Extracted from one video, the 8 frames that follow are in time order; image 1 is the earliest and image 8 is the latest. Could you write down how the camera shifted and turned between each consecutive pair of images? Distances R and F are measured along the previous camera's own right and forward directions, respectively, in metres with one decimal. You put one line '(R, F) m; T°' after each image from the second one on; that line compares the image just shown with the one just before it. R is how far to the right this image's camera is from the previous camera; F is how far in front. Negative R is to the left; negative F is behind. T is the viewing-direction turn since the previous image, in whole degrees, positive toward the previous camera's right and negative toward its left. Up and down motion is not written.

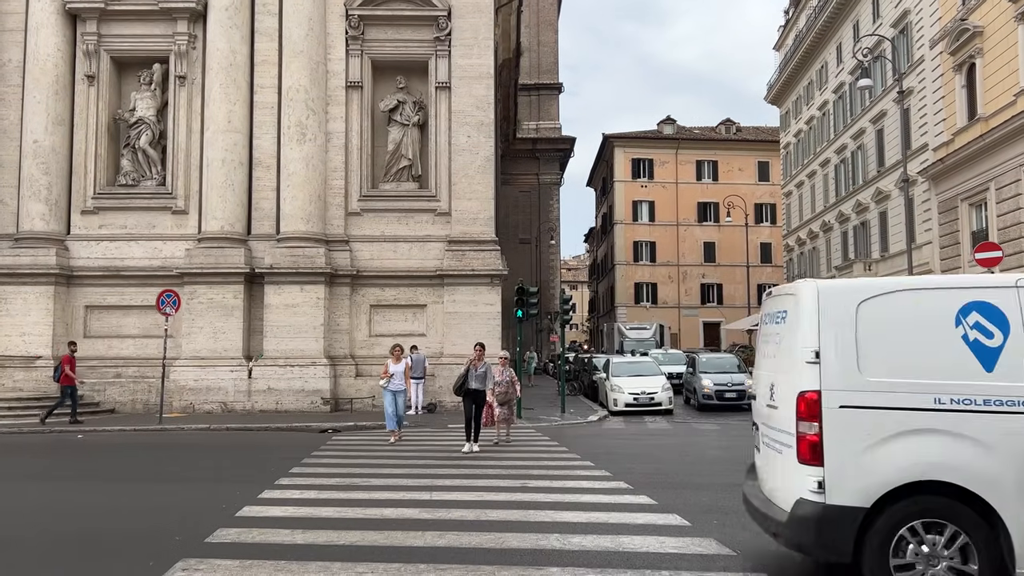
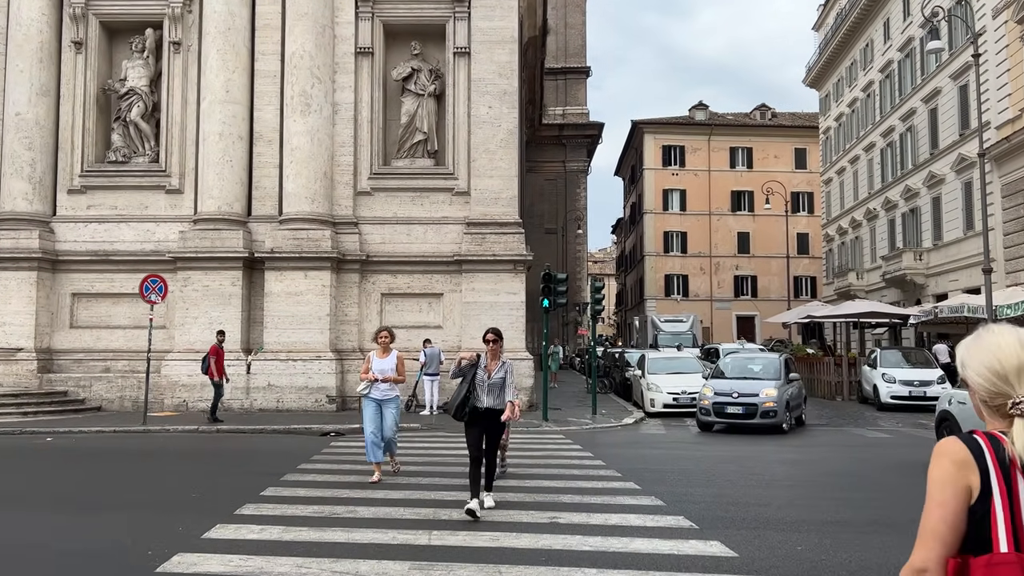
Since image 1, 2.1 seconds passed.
(0.0, +2.2) m; -2°
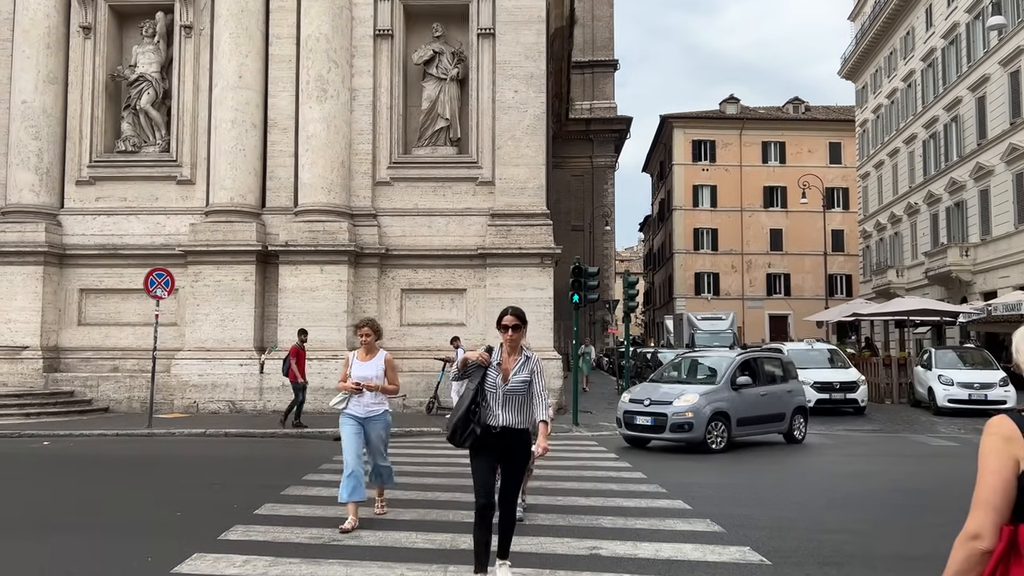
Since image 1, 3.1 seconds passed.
(0.0, +1.2) m; -2°
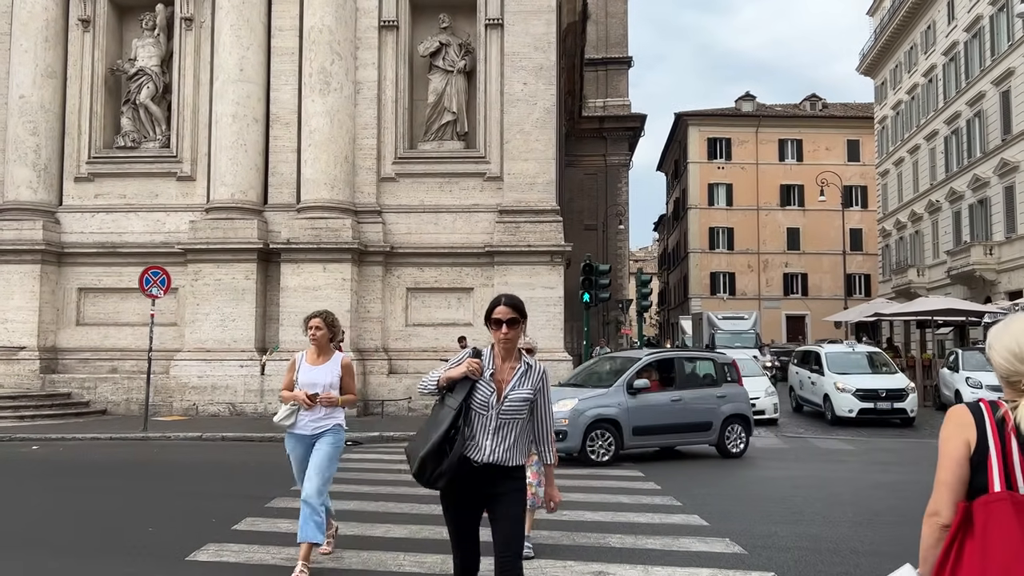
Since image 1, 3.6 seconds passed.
(+0.1, +0.6) m; -1°
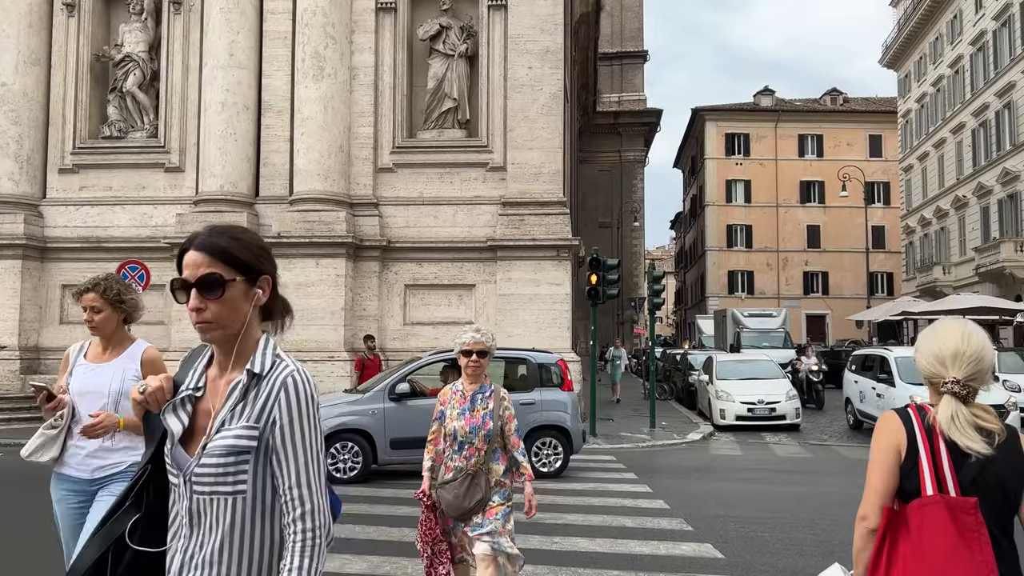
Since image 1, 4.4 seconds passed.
(+0.3, +1.1) m; -1°
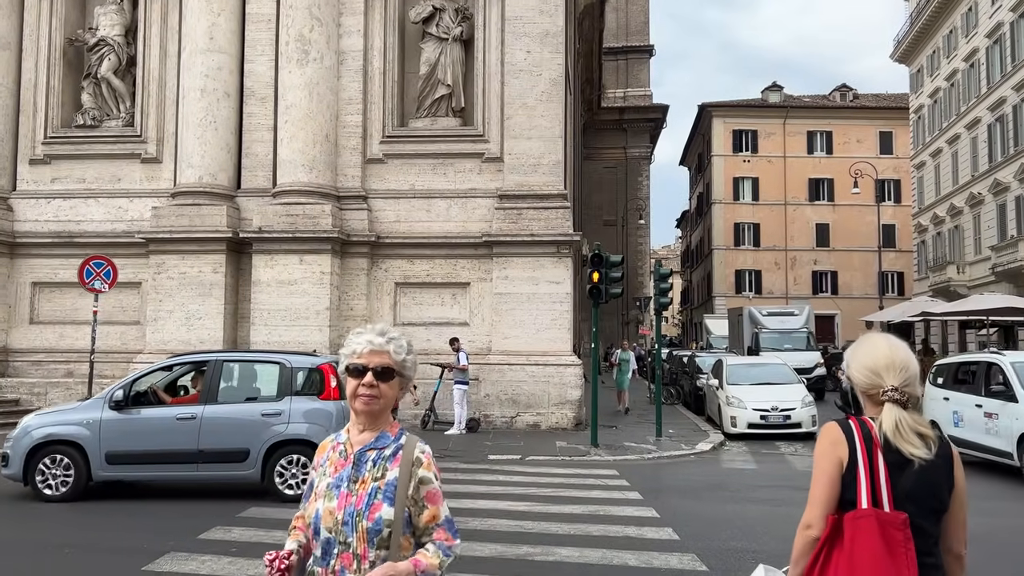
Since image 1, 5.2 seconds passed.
(+0.2, +1.1) m; 0°
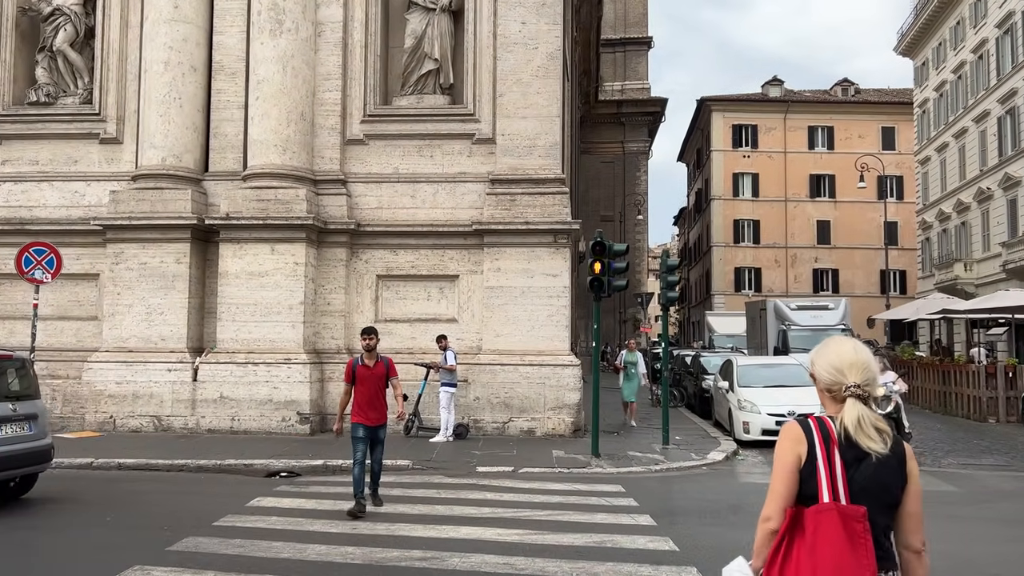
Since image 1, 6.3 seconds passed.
(0.0, +1.4) m; 0°
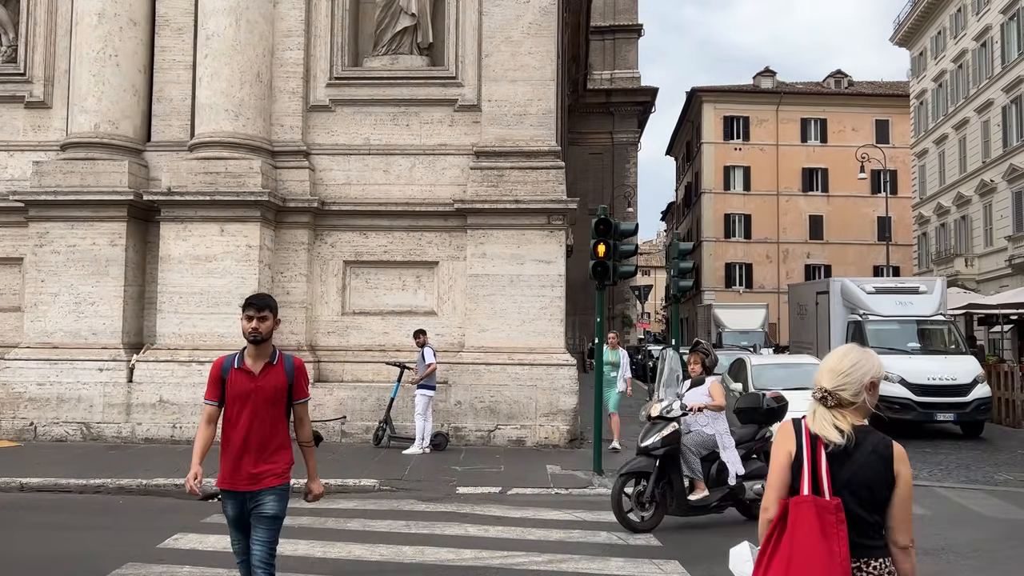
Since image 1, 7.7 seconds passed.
(-0.1, +1.9) m; +1°
